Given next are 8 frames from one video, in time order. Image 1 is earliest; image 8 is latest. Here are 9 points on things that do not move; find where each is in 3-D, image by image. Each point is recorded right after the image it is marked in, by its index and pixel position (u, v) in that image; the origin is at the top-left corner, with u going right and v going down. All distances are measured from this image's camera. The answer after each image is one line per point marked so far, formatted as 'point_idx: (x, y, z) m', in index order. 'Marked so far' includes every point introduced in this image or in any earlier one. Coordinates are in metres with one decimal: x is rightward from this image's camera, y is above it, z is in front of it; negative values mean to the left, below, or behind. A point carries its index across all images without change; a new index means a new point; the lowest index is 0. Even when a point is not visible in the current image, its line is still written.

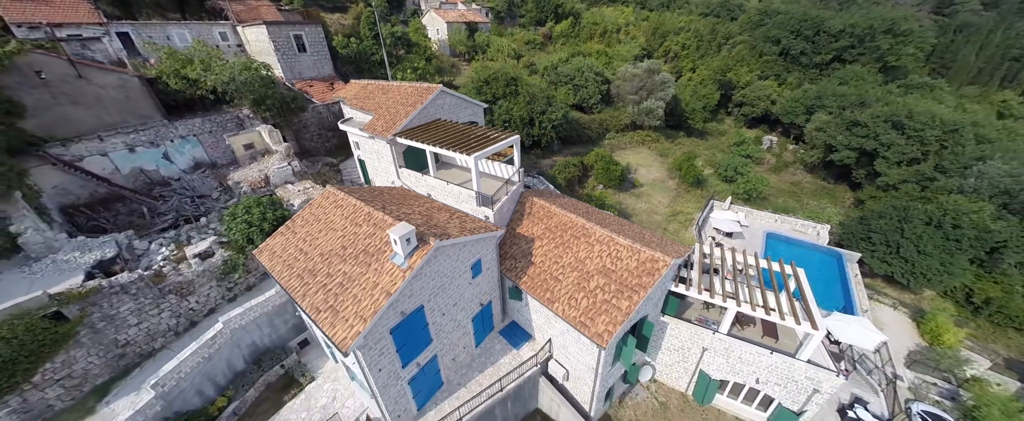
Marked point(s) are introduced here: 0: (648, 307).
0: (+5.4, -3.8, +12.1) m
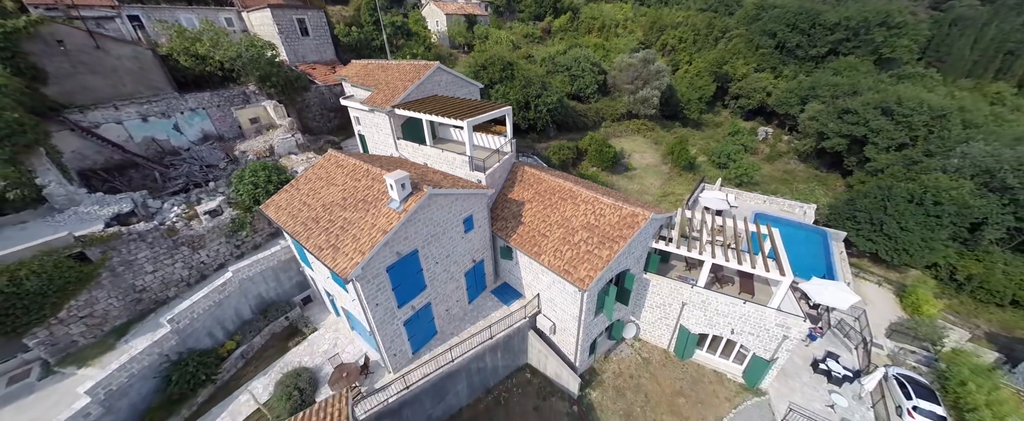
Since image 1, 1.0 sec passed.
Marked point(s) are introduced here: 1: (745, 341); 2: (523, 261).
0: (+5.0, -2.1, +12.9) m
1: (+10.1, -5.7, +13.3) m
2: (+0.6, -2.3, +13.9) m
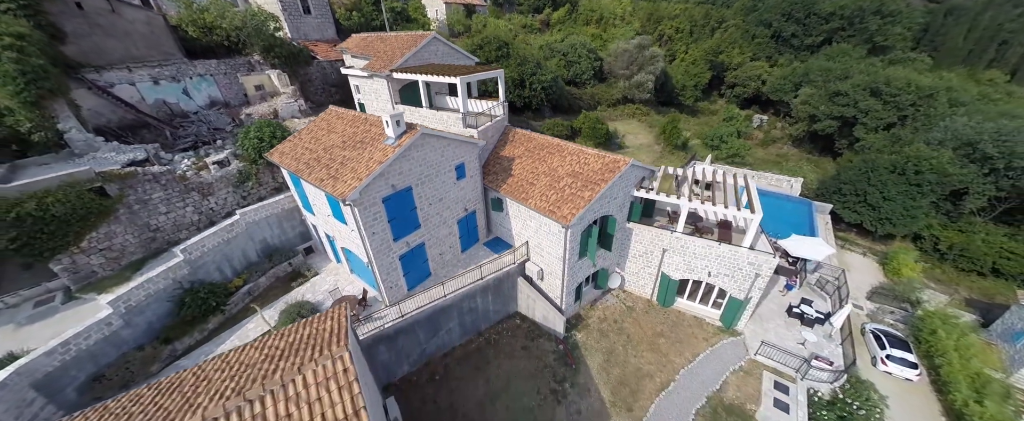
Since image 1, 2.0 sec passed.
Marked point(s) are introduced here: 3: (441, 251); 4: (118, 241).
0: (+4.5, +0.2, +13.7) m
1: (+9.6, -3.4, +14.0) m
2: (+0.1, 0.0, +14.7) m
3: (-3.3, -1.9, +14.2) m
4: (-15.6, -1.2, +12.1) m
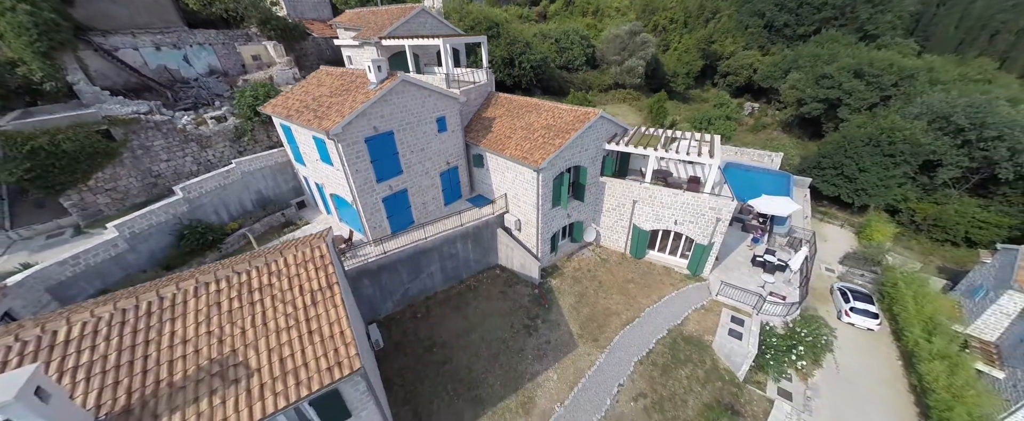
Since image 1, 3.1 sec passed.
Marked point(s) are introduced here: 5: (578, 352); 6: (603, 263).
0: (+3.4, +2.6, +14.6) m
1: (+8.5, -1.0, +14.9) m
2: (-1.0, +2.4, +15.6) m
3: (-4.4, +0.5, +15.1) m
4: (-16.7, +1.2, +13.1) m
5: (+2.7, -5.9, +12.6) m
6: (+4.9, -2.9, +16.6) m
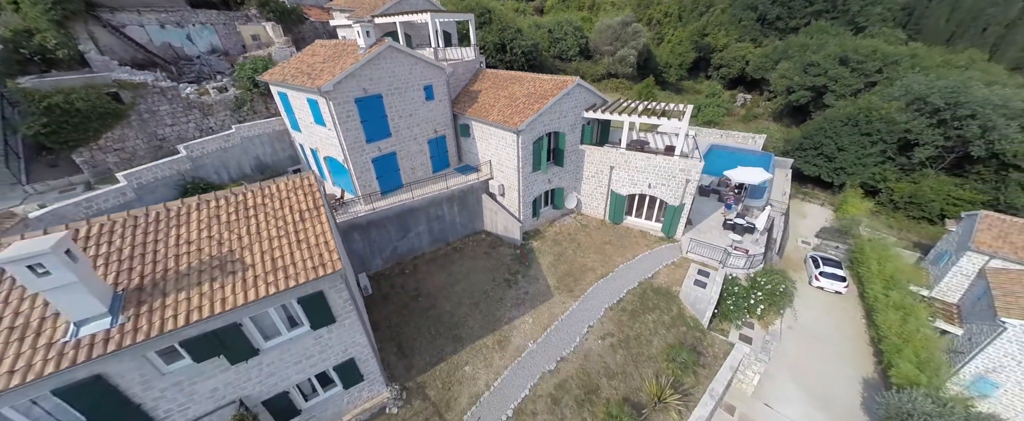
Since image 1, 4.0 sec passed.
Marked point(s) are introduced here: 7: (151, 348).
0: (+2.6, +4.5, +15.5) m
1: (+7.7, +0.8, +15.8) m
2: (-1.9, +4.2, +16.5) m
3: (-5.2, +2.3, +16.0) m
4: (-17.6, +3.1, +14.0) m
5: (+1.8, -4.0, +13.5) m
6: (+4.0, -1.0, +17.5) m
7: (-7.2, -2.7, +6.0) m
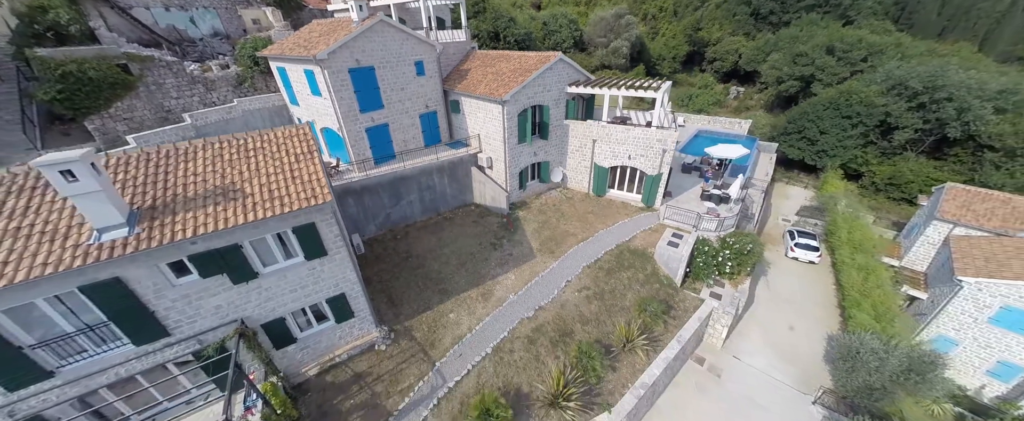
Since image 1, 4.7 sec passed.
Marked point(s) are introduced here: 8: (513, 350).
0: (+1.8, +6.1, +16.3) m
1: (+6.9, +2.5, +16.6) m
2: (-2.6, +5.9, +17.4) m
3: (-6.0, +4.0, +16.9) m
4: (-18.3, +4.7, +14.9) m
5: (+1.1, -2.4, +14.4) m
6: (+3.3, +0.6, +18.3) m
7: (-7.9, -1.1, +6.9) m
8: (0.0, -4.9, +10.8) m
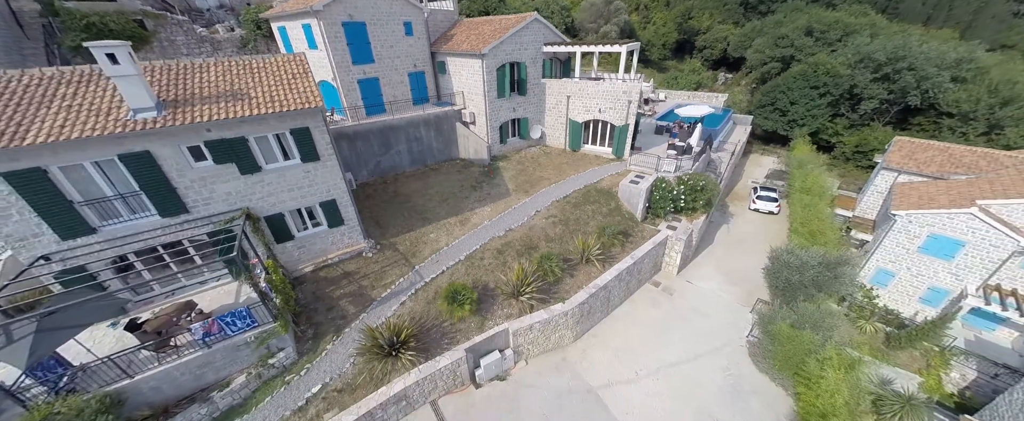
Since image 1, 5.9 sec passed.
0: (+0.7, +9.1, +17.8) m
1: (+5.8, +5.5, +18.2) m
2: (-3.7, +8.9, +18.9) m
3: (-7.1, +7.0, +18.5) m
4: (-19.5, +7.8, +16.5) m
5: (-0.1, +0.7, +15.9) m
6: (+2.2, +3.6, +19.9) m
7: (-9.1, +2.0, +8.5) m
8: (-1.2, -1.9, +12.3) m
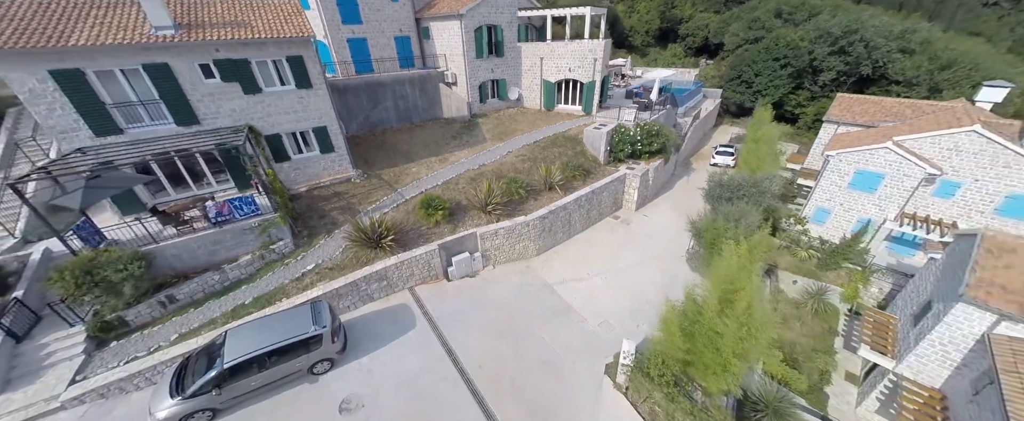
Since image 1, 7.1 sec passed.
0: (-0.8, +12.3, +19.6) m
1: (+4.3, +8.7, +19.9) m
2: (-5.2, +12.1, +20.6) m
3: (-8.6, +10.2, +20.1) m
4: (-20.9, +10.8, +18.0) m
5: (-1.5, +3.9, +17.6) m
6: (+0.7, +6.9, +21.6) m
7: (-10.4, +5.1, +10.1) m
8: (-2.5, +1.3, +14.0) m
